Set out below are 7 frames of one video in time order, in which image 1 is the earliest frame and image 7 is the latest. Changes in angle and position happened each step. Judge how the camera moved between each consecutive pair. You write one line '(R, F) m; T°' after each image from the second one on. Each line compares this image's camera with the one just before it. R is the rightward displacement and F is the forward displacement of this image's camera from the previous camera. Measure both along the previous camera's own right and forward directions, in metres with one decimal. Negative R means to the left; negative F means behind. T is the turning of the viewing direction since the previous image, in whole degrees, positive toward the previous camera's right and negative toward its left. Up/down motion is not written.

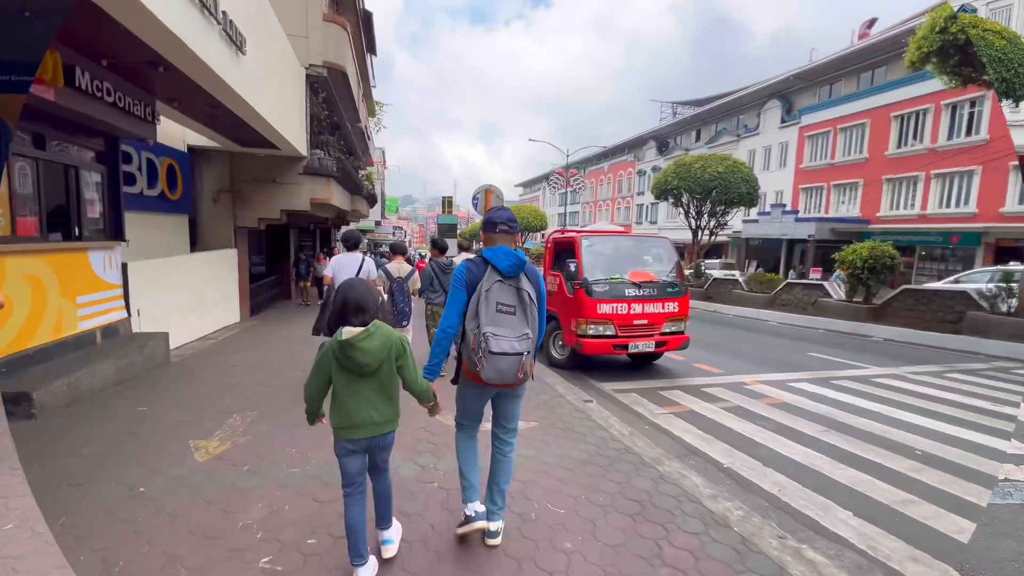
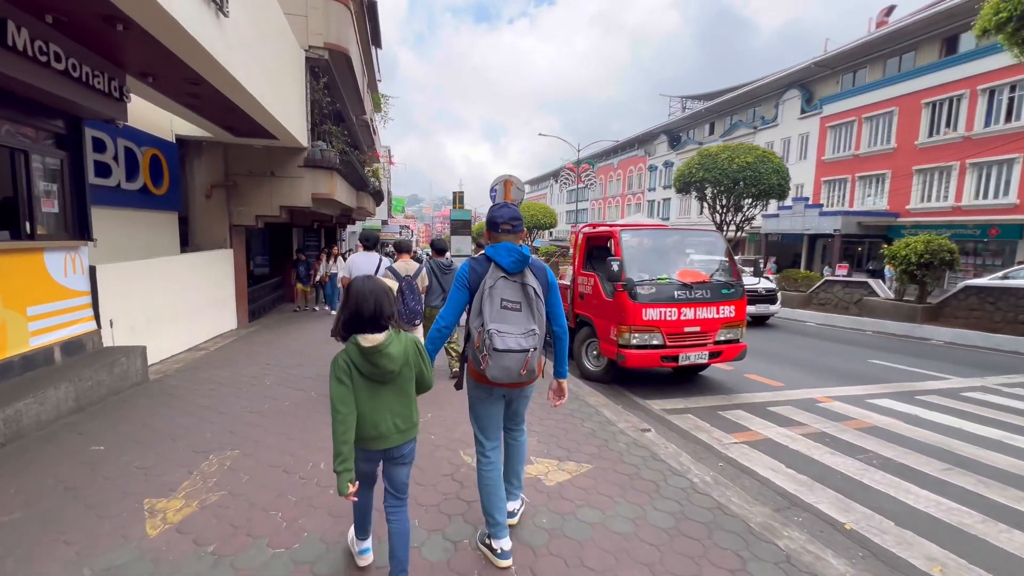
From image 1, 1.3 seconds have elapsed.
(-0.3, +0.9) m; -1°
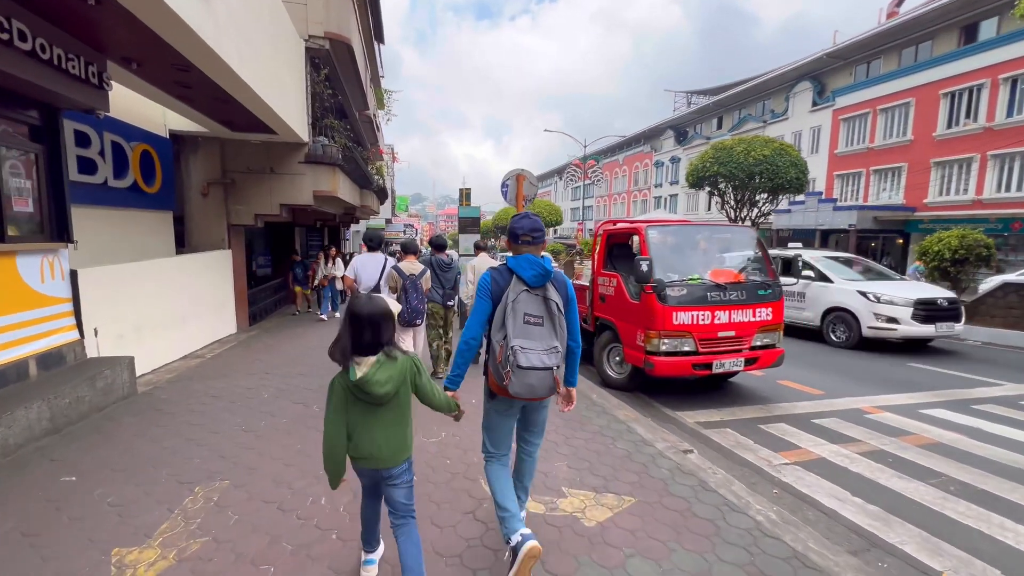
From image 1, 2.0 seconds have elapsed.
(-0.2, +0.5) m; 0°
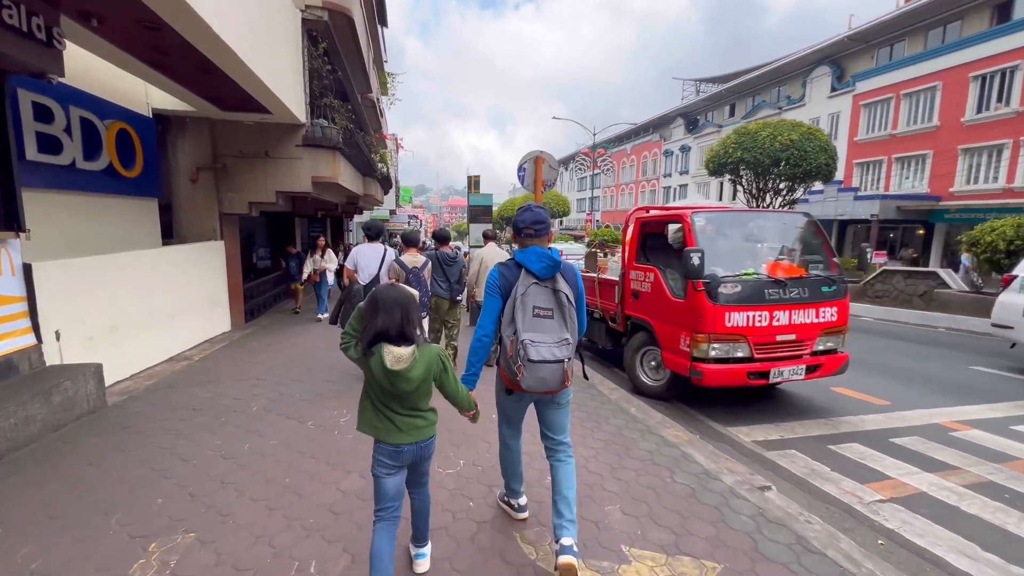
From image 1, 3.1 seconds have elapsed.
(-0.2, +0.7) m; -1°
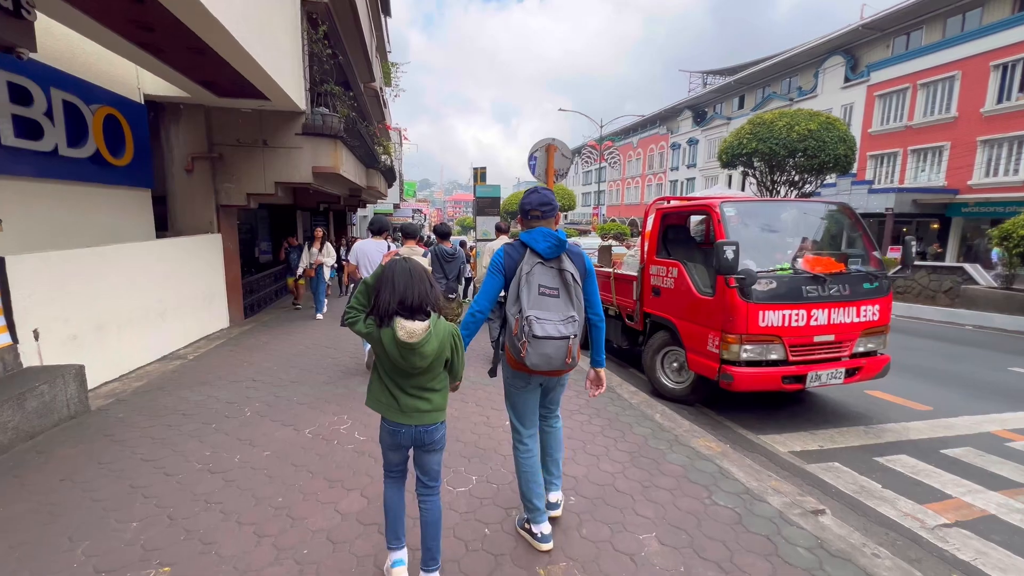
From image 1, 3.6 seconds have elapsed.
(-0.1, +0.3) m; 0°
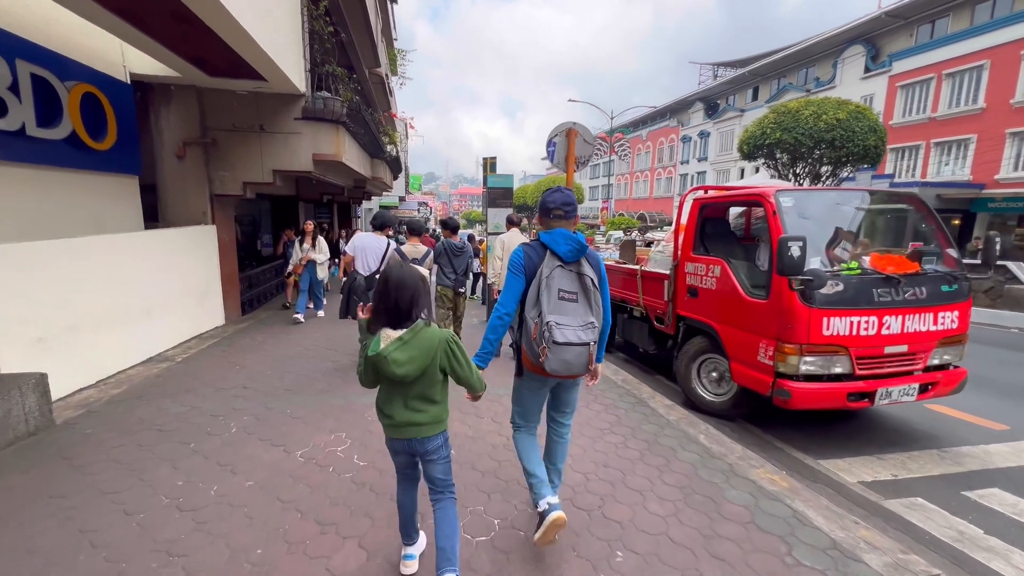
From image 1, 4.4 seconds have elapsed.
(-0.1, +0.5) m; -1°
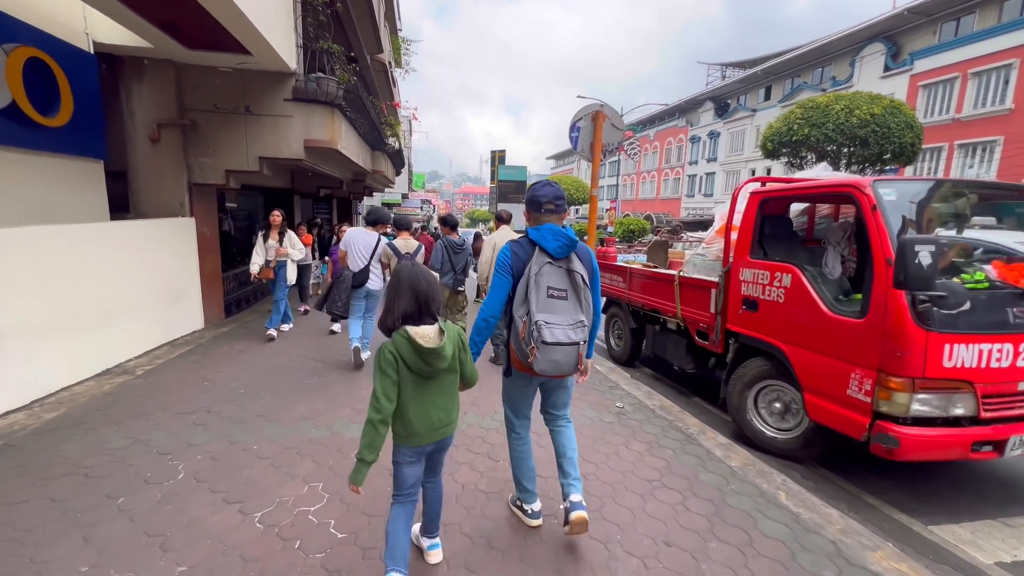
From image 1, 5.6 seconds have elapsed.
(-0.2, +0.8) m; 0°
